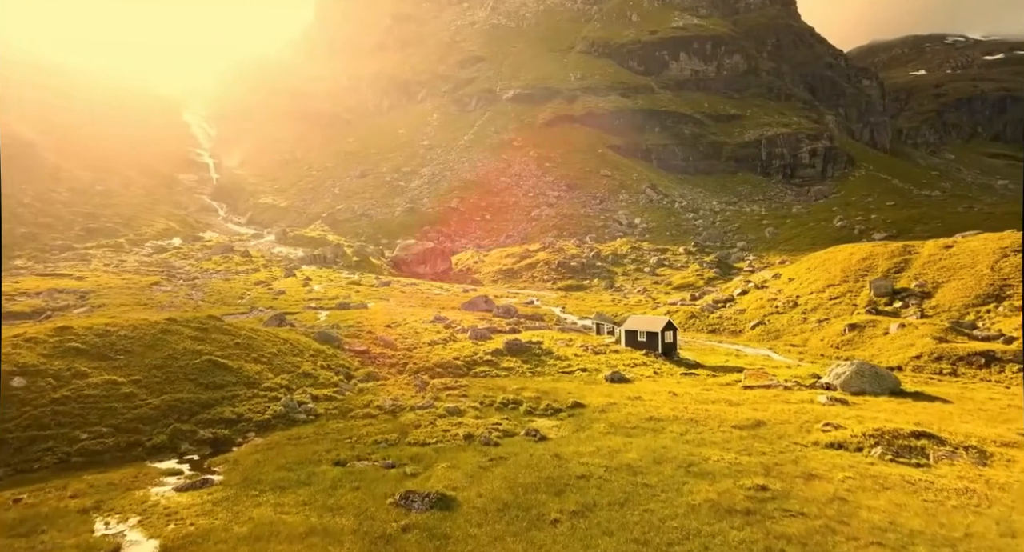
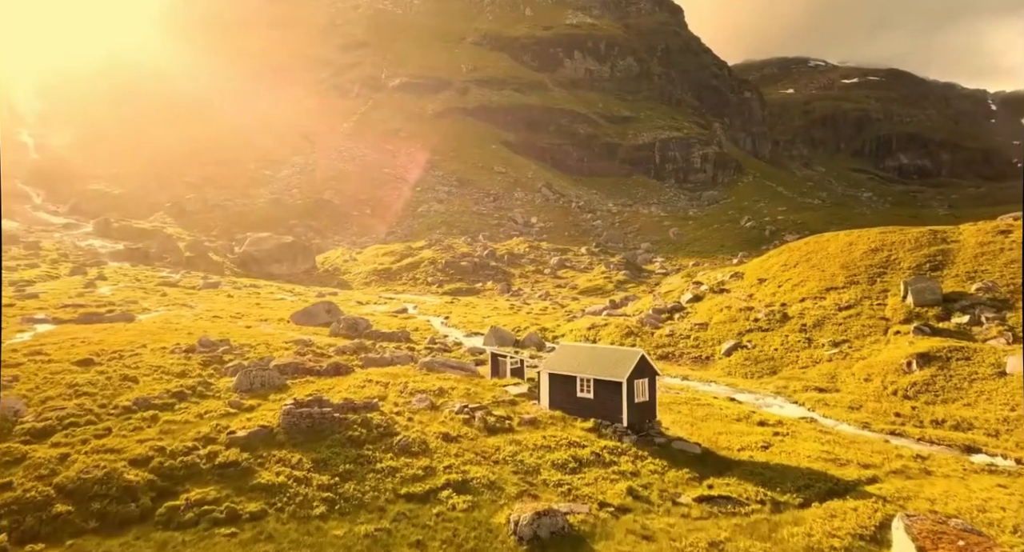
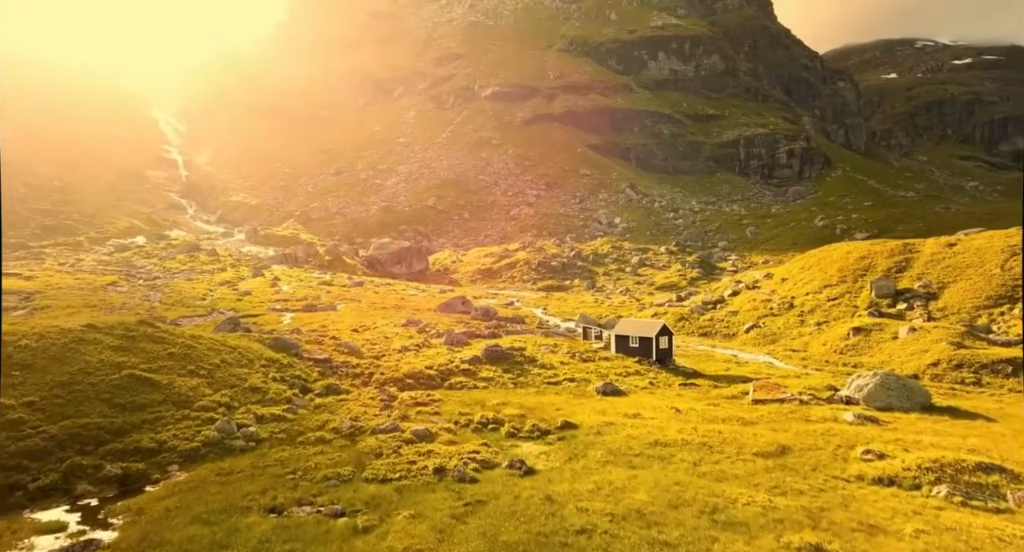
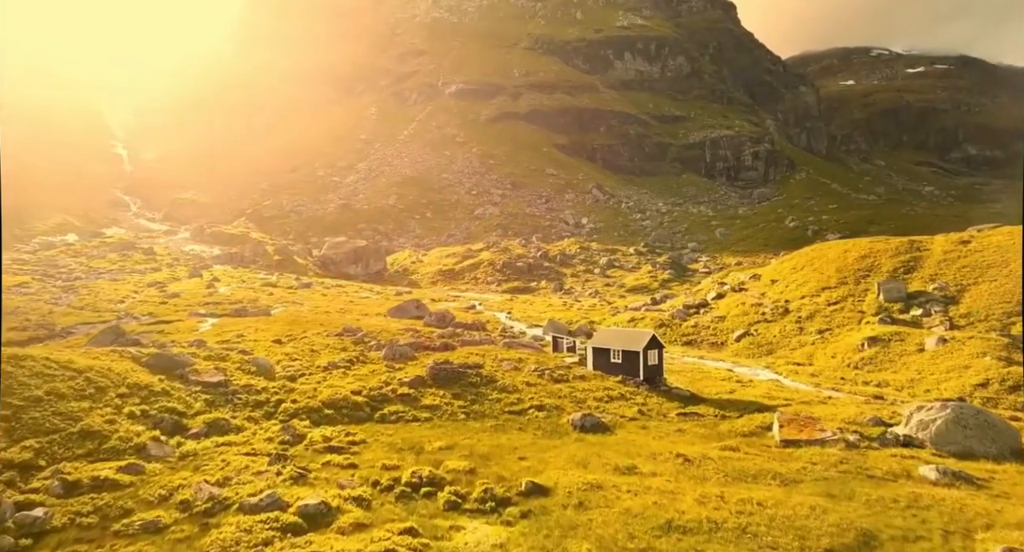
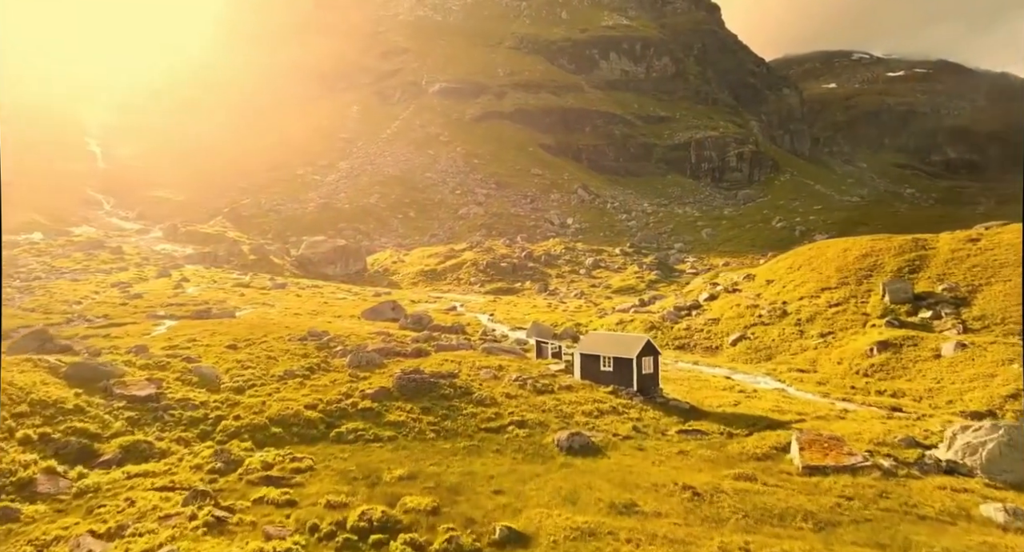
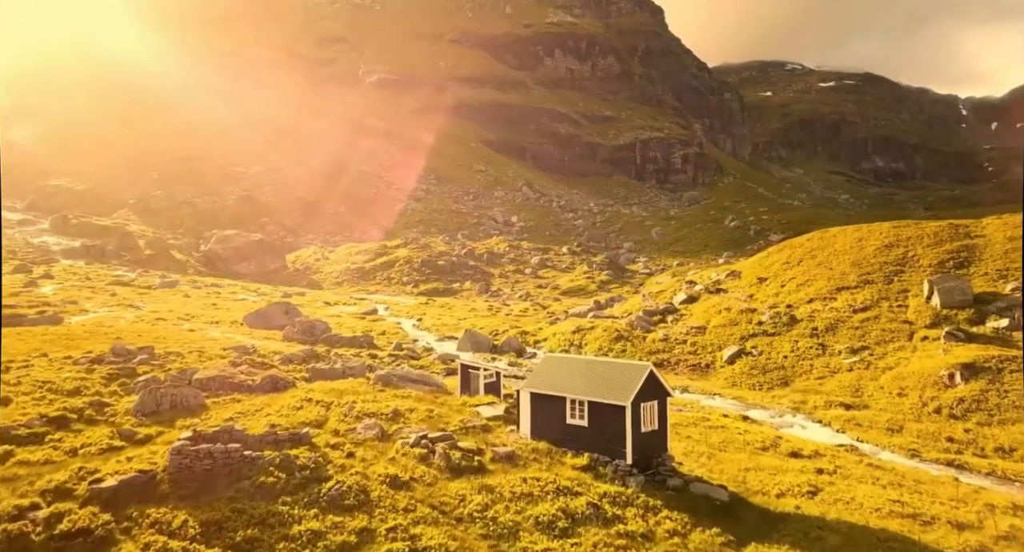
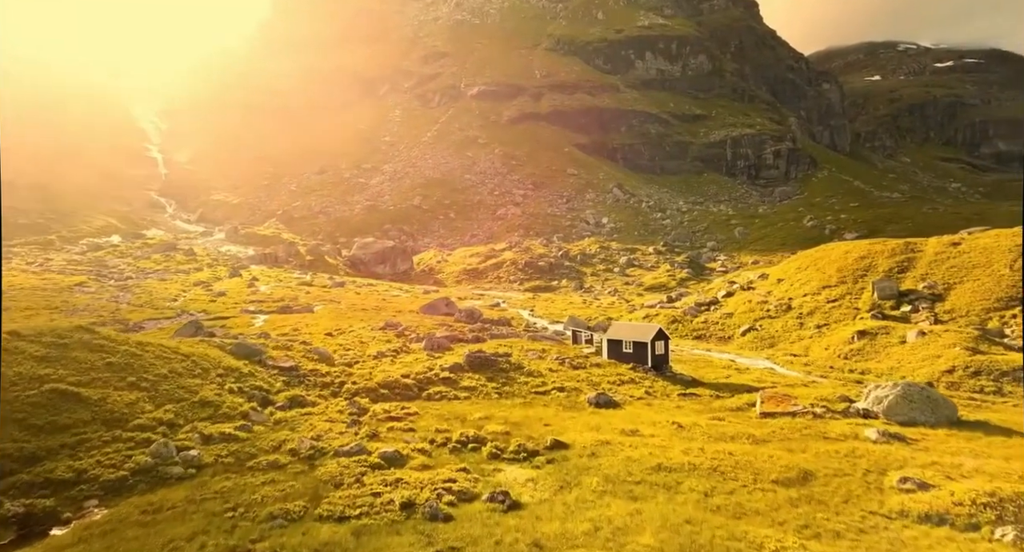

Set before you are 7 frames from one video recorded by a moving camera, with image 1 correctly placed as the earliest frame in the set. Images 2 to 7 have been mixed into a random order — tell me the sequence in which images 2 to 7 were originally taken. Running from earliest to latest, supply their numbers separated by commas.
3, 7, 4, 5, 2, 6
